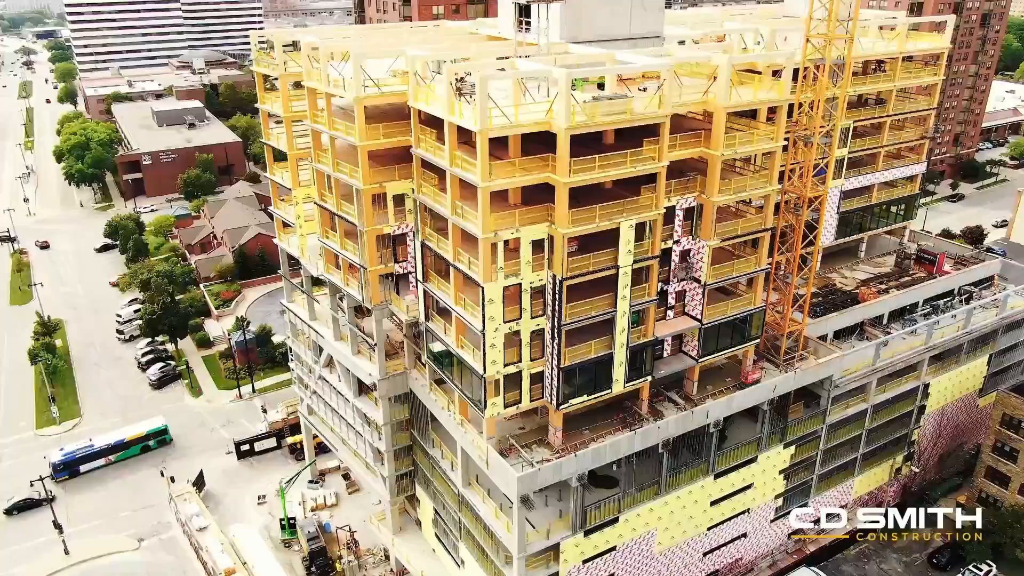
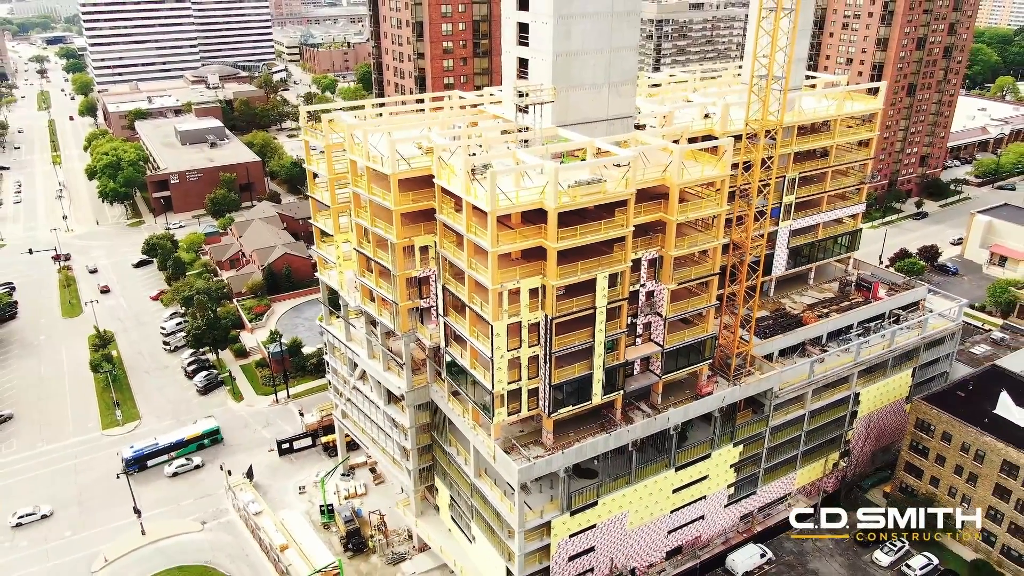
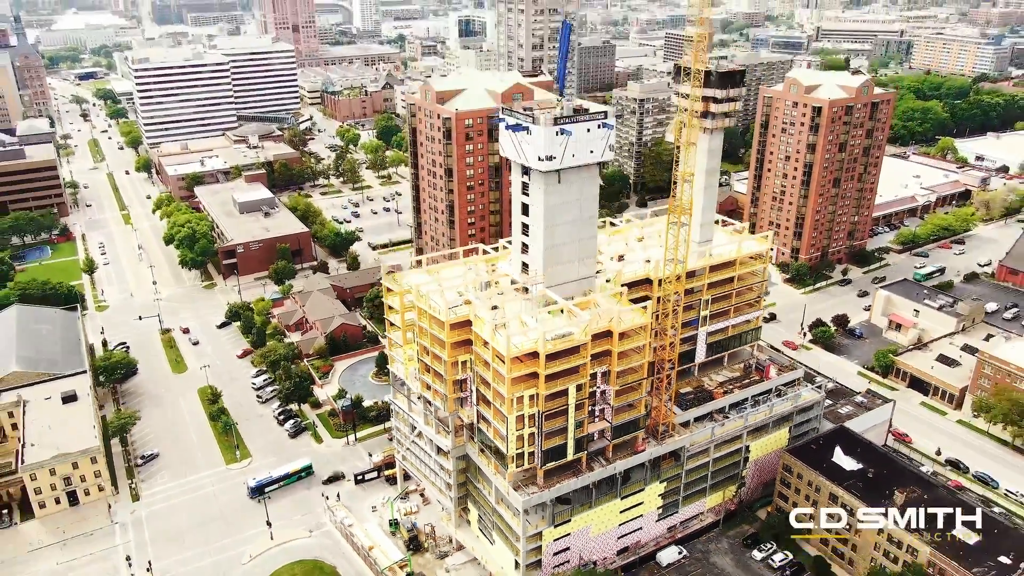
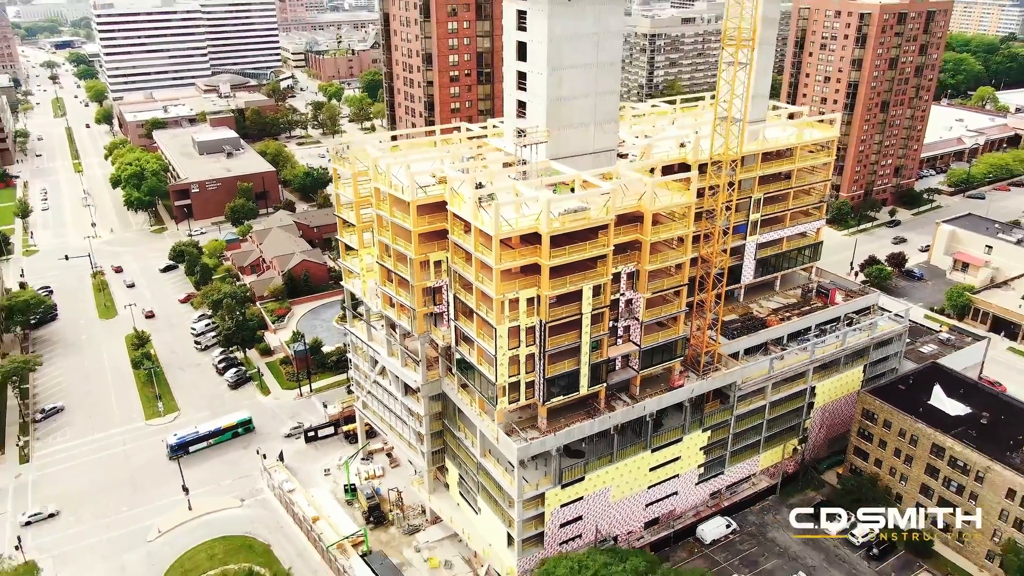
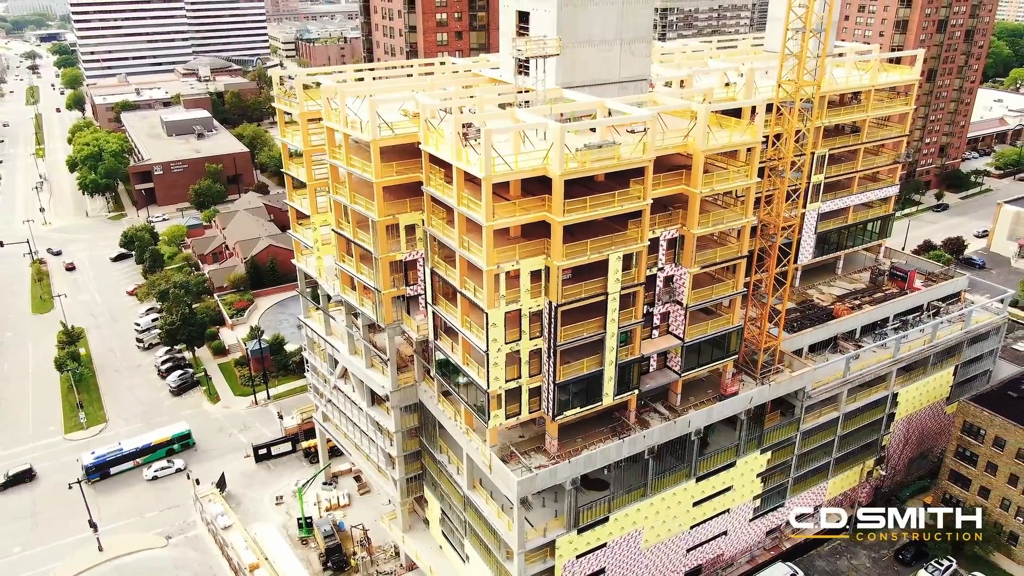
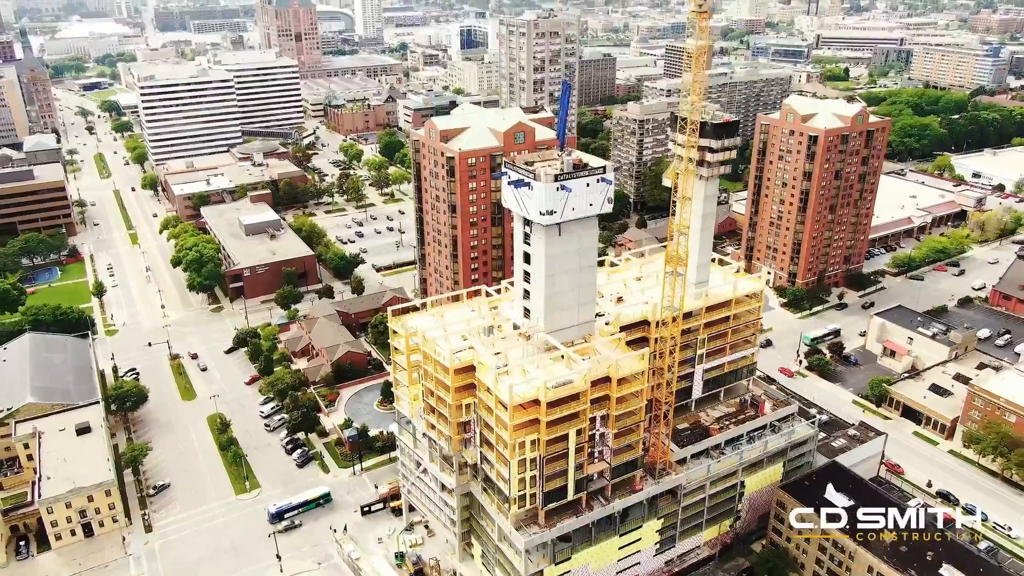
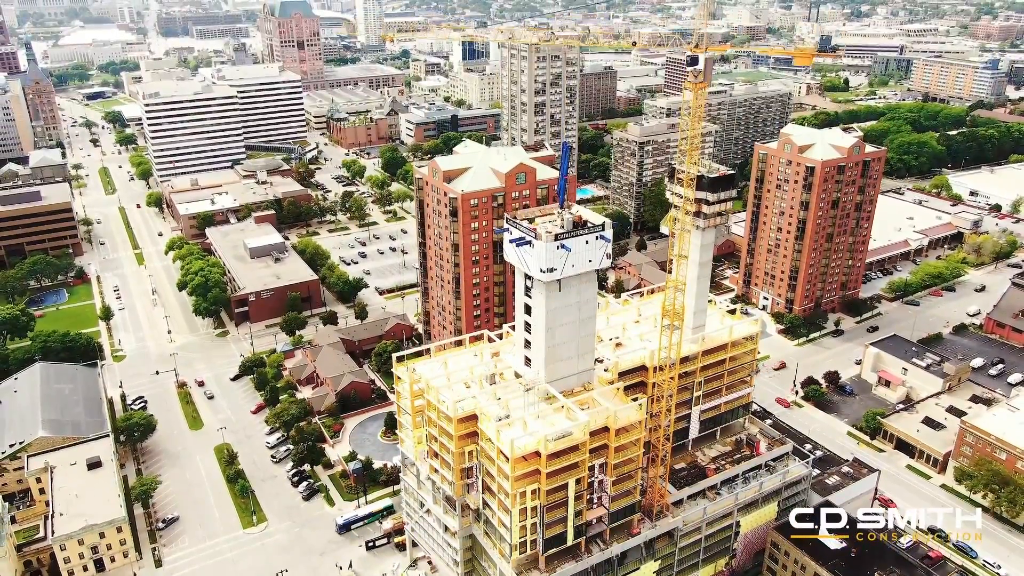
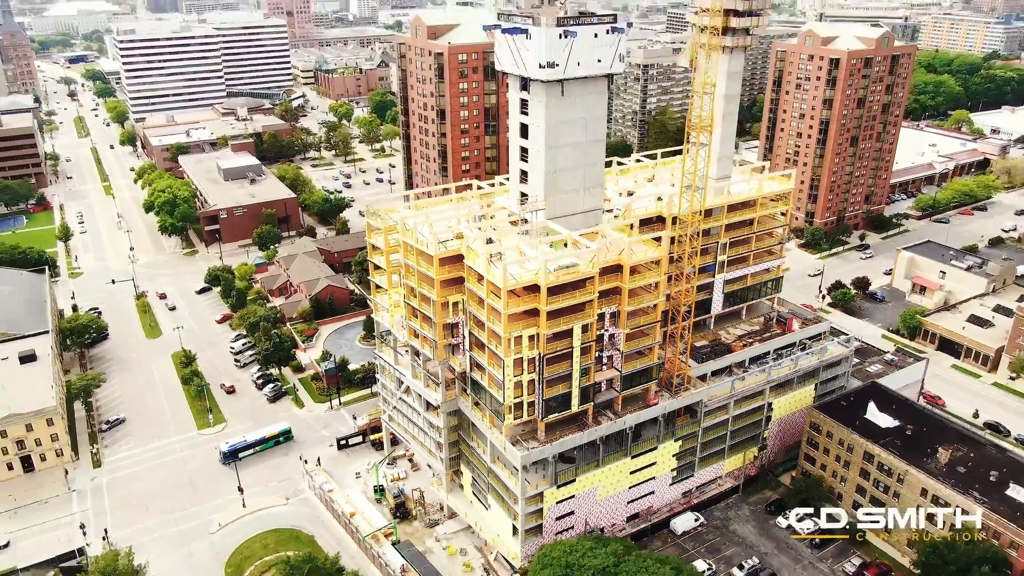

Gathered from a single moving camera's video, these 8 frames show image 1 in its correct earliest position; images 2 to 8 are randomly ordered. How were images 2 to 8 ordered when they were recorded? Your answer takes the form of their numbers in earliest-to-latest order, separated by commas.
5, 2, 4, 8, 3, 6, 7
